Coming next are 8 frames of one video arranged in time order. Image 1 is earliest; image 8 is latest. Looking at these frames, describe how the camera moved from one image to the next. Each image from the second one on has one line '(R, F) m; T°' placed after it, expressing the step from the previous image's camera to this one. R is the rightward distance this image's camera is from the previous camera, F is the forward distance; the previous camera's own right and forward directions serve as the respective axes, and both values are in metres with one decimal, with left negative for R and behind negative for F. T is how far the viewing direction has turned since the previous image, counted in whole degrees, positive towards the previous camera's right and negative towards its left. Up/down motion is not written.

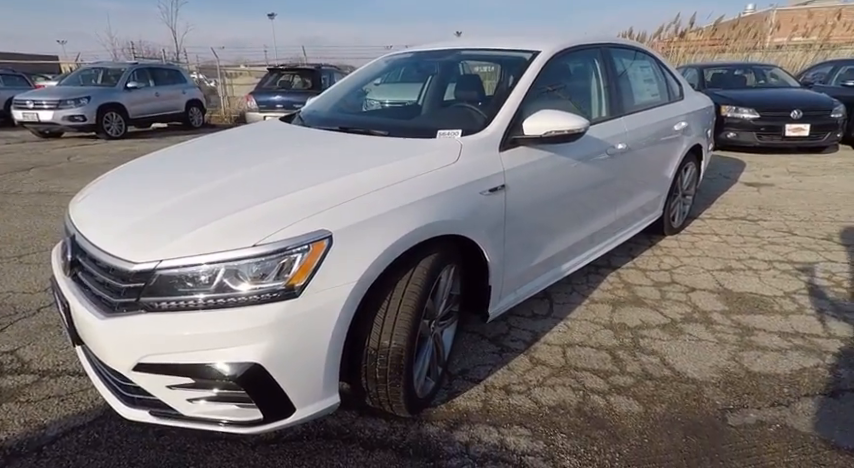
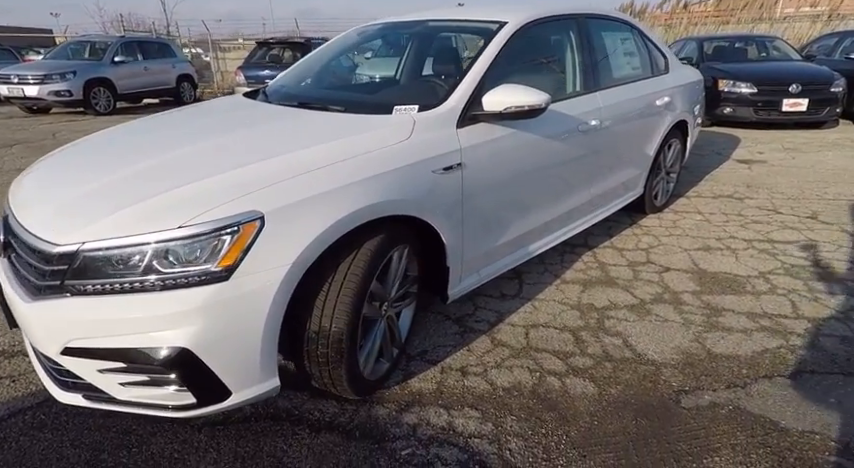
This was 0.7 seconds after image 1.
(+0.3, +0.1) m; -1°
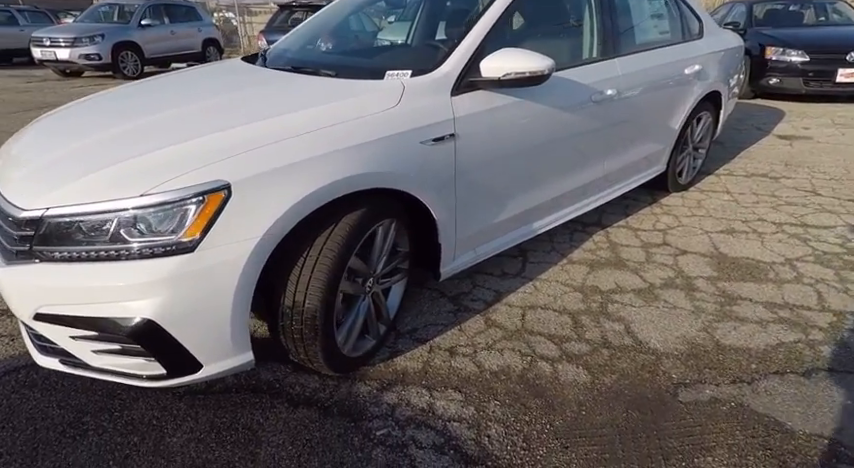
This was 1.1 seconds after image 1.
(+0.2, +0.1) m; -4°
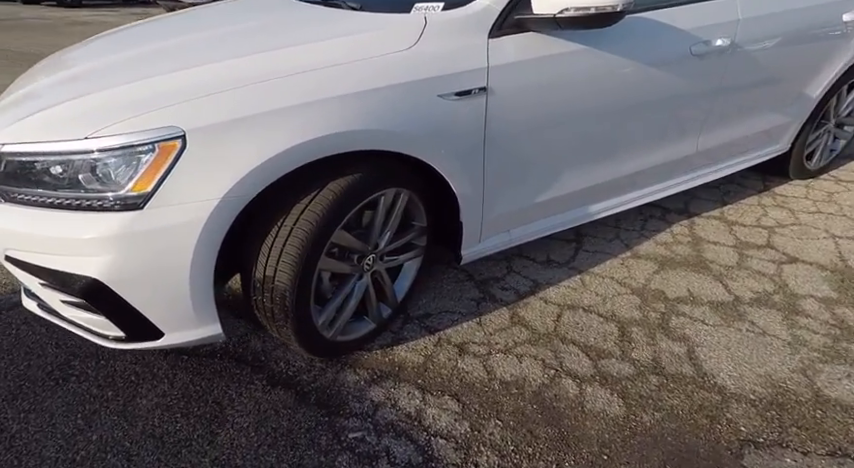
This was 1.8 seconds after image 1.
(+0.4, +0.5) m; -12°
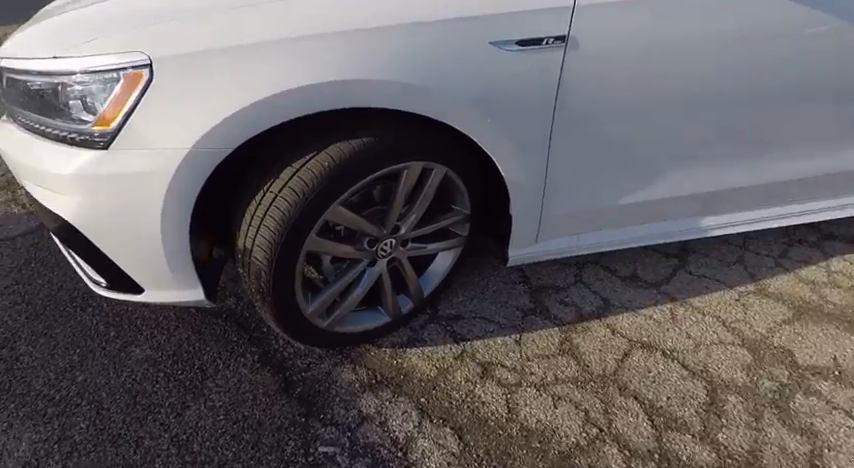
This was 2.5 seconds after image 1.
(+0.3, +0.5) m; -15°
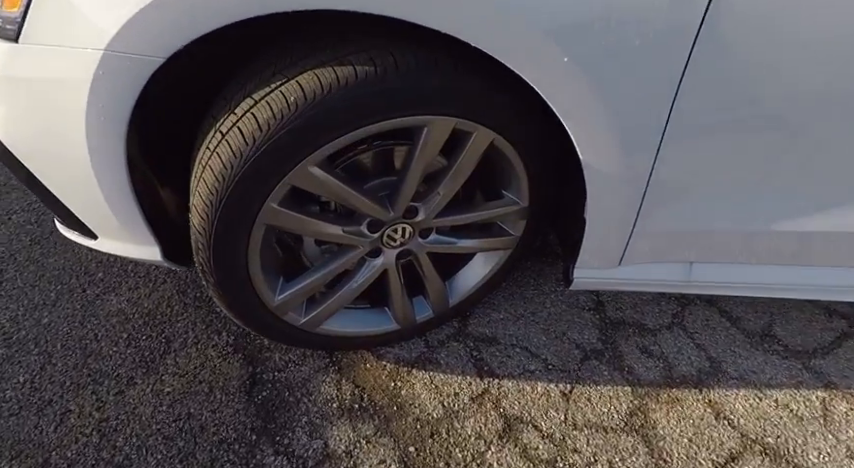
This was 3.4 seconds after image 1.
(+0.2, +0.6) m; -11°
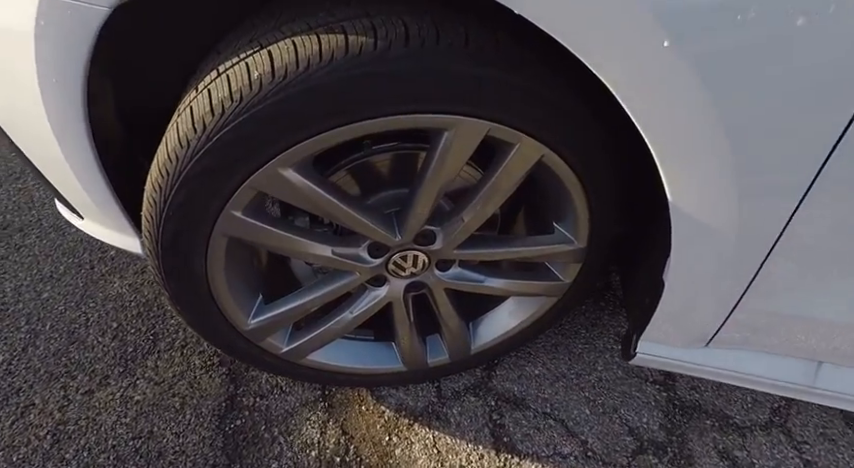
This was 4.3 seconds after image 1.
(+0.1, +0.3) m; -8°
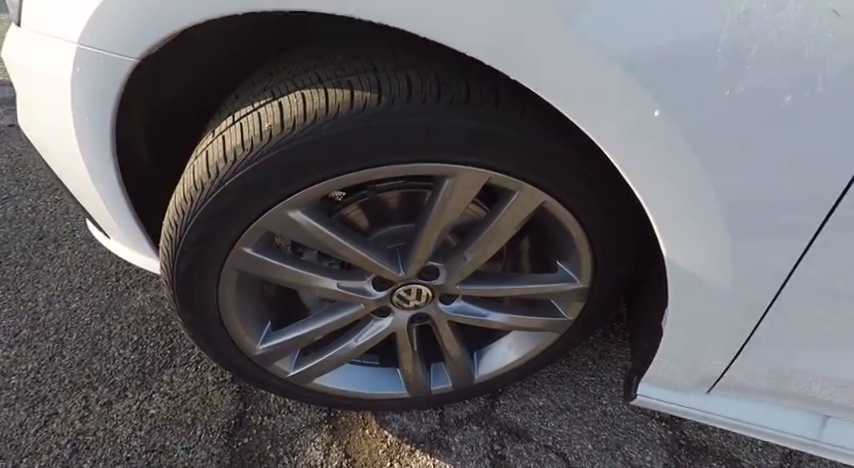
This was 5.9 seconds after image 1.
(0.0, 0.0) m; -2°
